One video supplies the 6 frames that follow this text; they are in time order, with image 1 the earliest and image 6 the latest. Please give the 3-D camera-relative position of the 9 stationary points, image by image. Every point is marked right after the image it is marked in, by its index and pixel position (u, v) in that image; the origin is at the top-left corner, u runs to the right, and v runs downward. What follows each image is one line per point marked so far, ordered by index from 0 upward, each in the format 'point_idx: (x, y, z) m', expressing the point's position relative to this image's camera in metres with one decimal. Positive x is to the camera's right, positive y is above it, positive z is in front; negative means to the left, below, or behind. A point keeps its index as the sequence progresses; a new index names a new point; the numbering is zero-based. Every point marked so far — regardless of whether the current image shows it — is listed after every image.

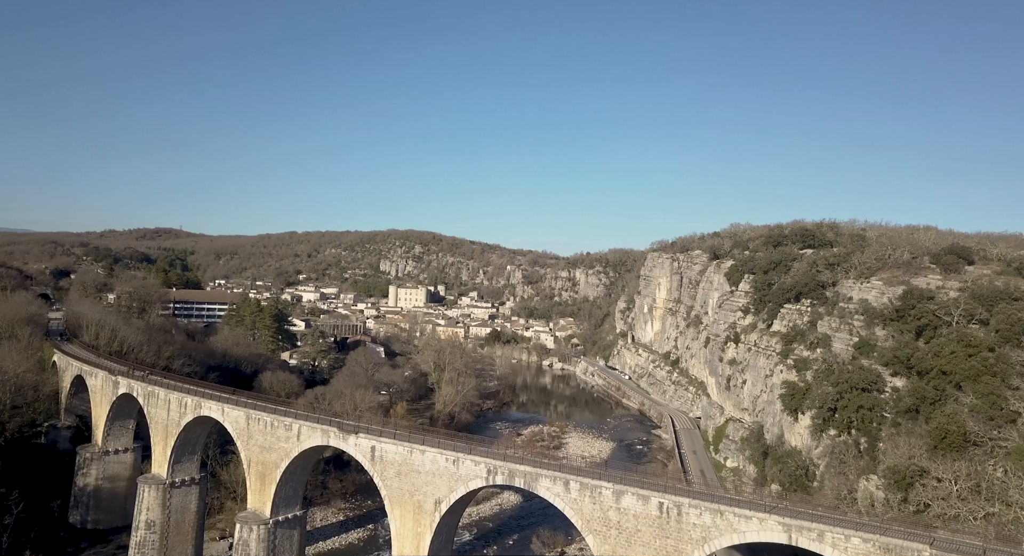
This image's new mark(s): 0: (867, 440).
0: (+9.2, -4.2, +17.1) m
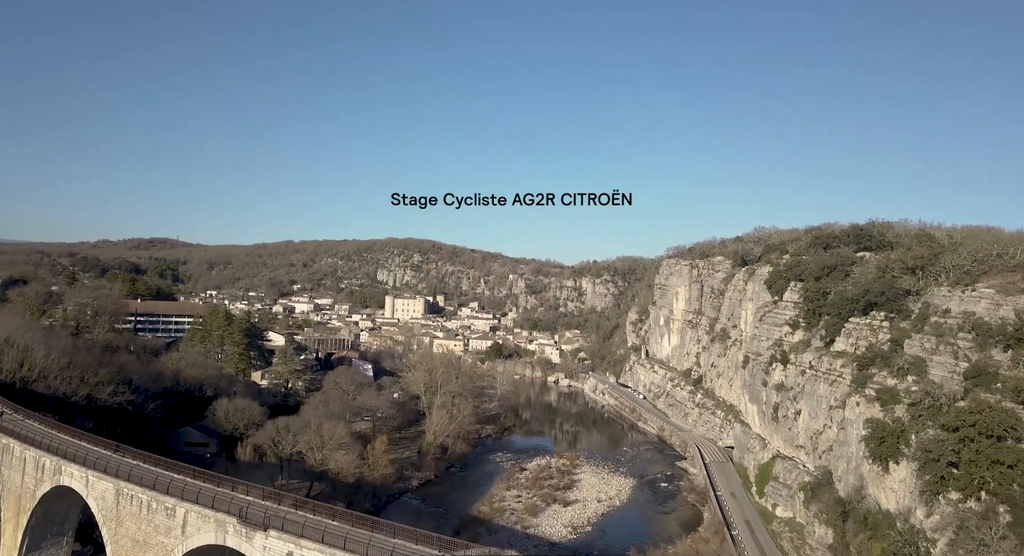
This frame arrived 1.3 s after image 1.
0: (+9.2, -4.3, +12.2) m
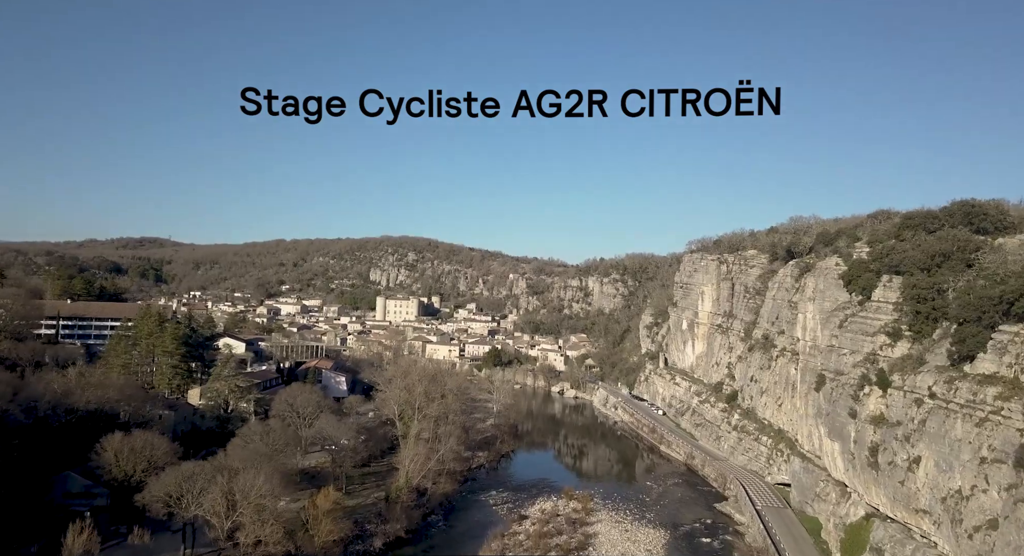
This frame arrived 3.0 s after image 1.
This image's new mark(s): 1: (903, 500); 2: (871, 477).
0: (+9.1, -4.1, +5.6) m
1: (+9.2, -5.2, +15.6) m
2: (+9.2, -5.1, +16.9) m
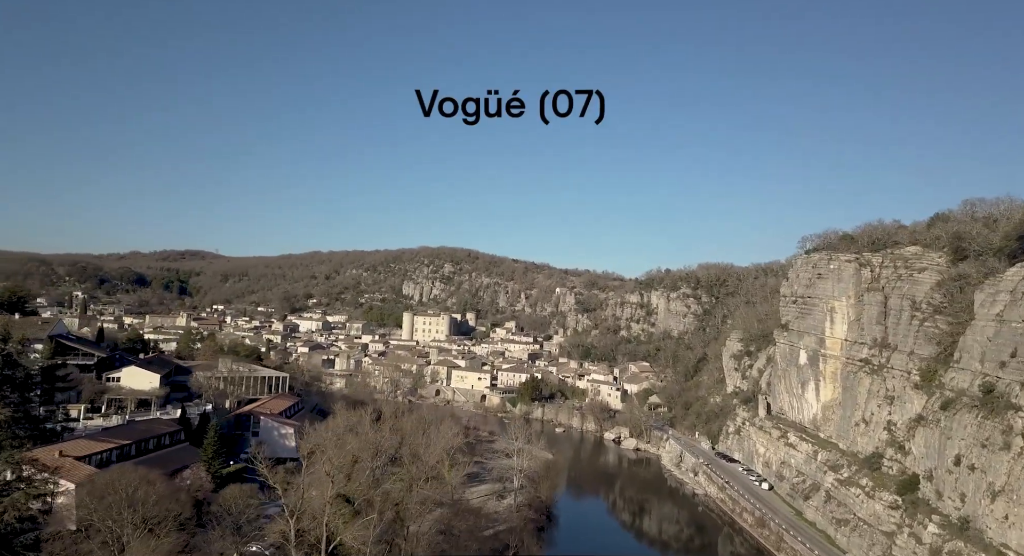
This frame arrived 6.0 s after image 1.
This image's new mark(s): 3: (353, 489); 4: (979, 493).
0: (+7.5, -3.4, -8.0) m
1: (+8.5, -4.9, +1.9) m
2: (+8.6, -4.7, +3.2) m
3: (-3.4, -4.9, +15.3) m
4: (+11.9, -5.5, +16.8) m
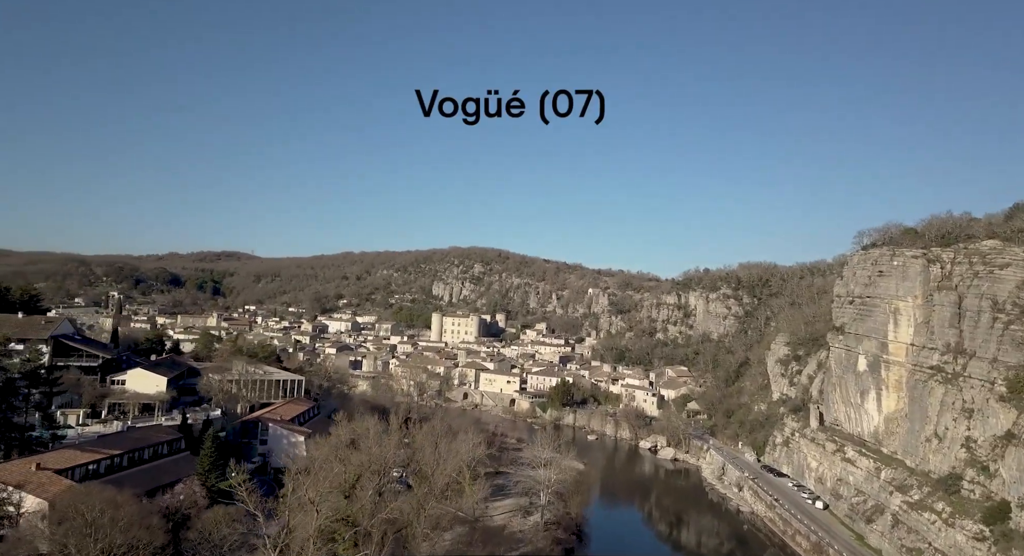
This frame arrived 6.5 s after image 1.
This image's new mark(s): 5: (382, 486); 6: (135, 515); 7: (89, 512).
0: (+6.8, -3.2, -10.5) m
1: (+8.3, -4.7, -0.6) m
2: (+8.4, -4.6, +0.7) m
3: (-2.9, -4.7, +13.3) m
4: (+12.4, -5.3, +14.0) m
5: (-2.8, -4.9, +16.0) m
6: (-7.2, -4.6, +12.8) m
7: (-7.8, -4.5, +12.7) m
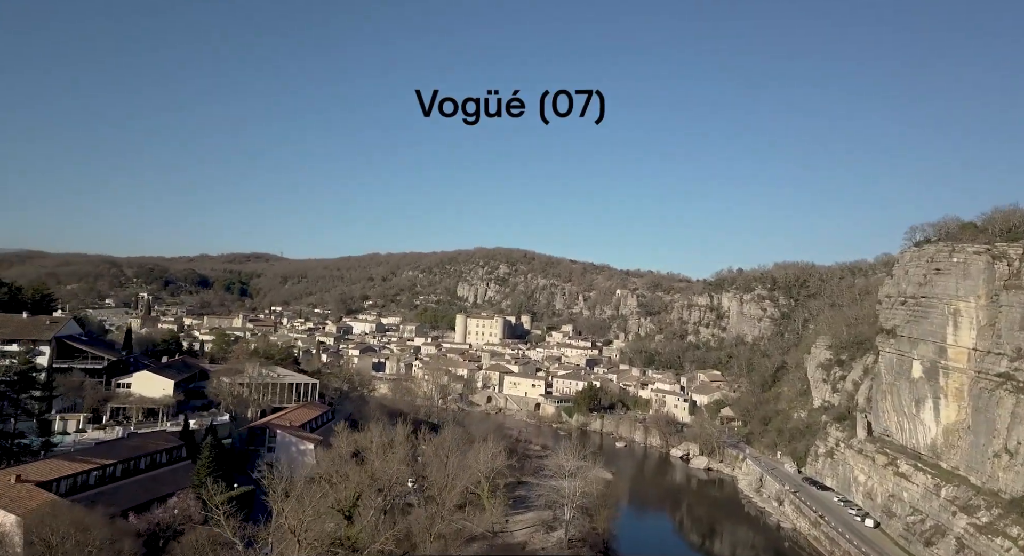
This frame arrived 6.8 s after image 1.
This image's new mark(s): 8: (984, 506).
0: (+6.1, -3.1, -12.3) m
1: (+8.0, -4.6, -2.6) m
2: (+8.2, -4.5, -1.3) m
3: (-2.6, -4.6, +11.8) m
4: (+12.7, -5.2, +11.9) m
5: (-2.4, -4.9, +14.5) m
6: (-6.9, -4.5, +11.5) m
7: (-7.5, -4.4, +11.4) m
8: (+13.8, -6.7, +19.4) m
